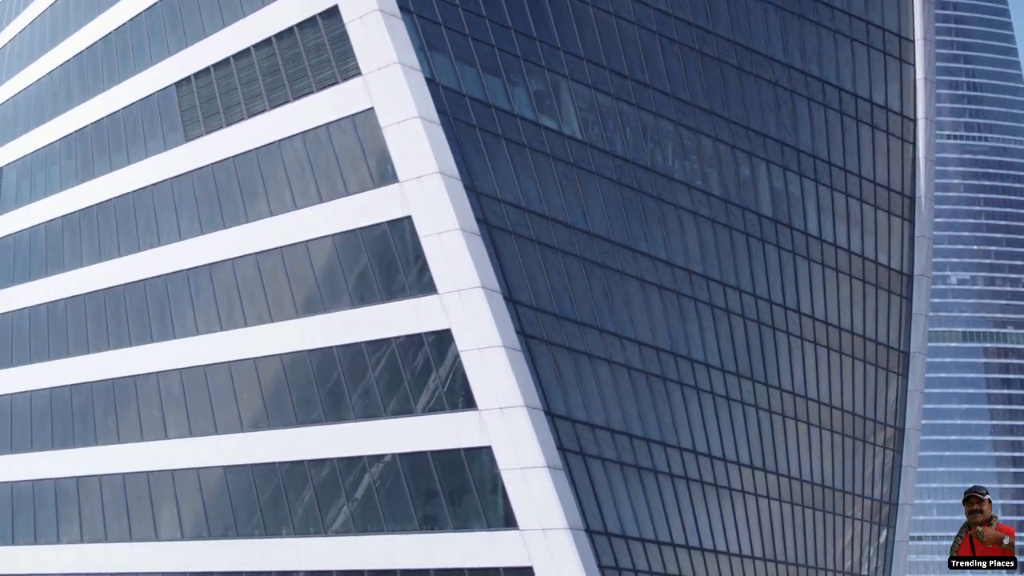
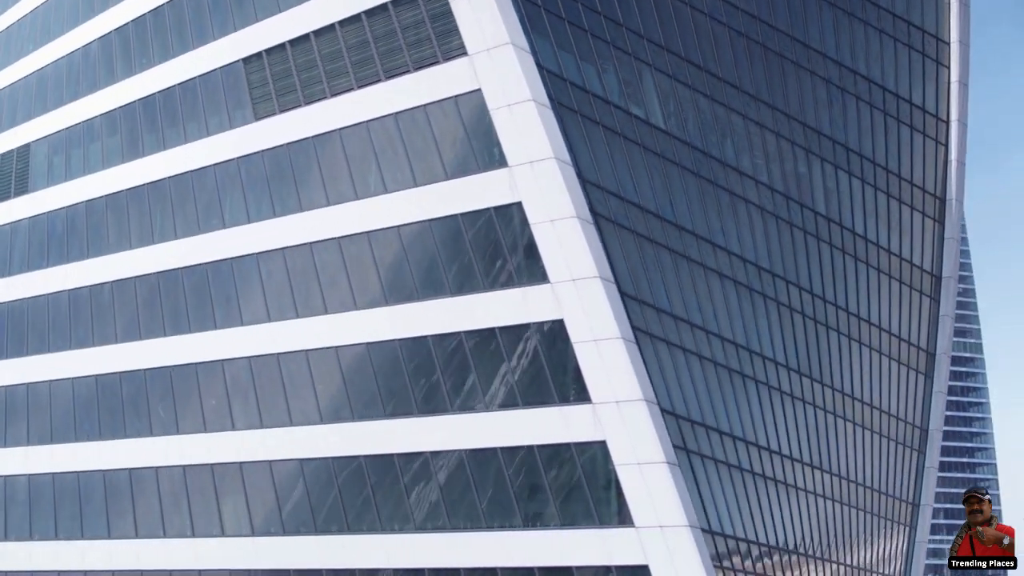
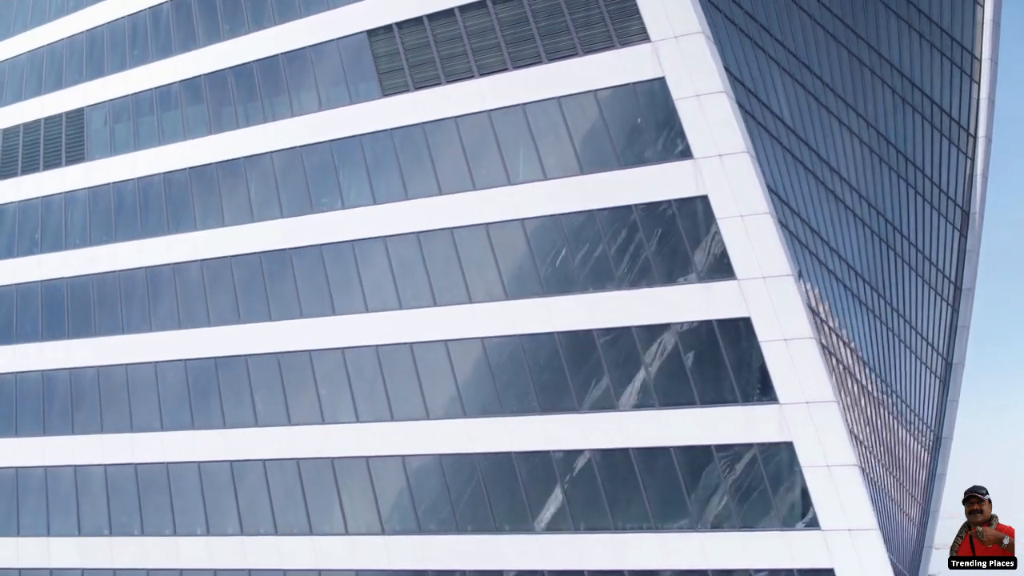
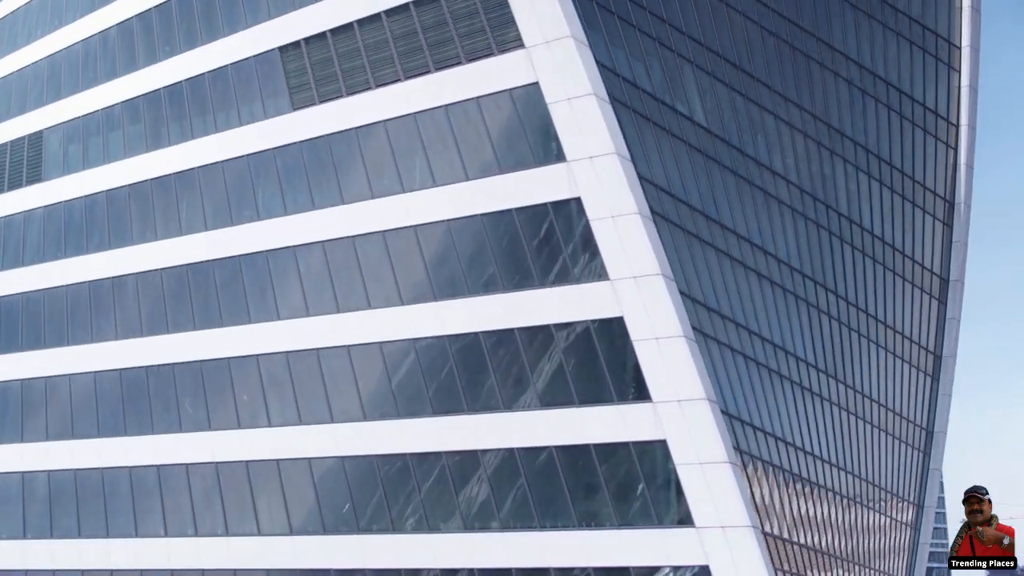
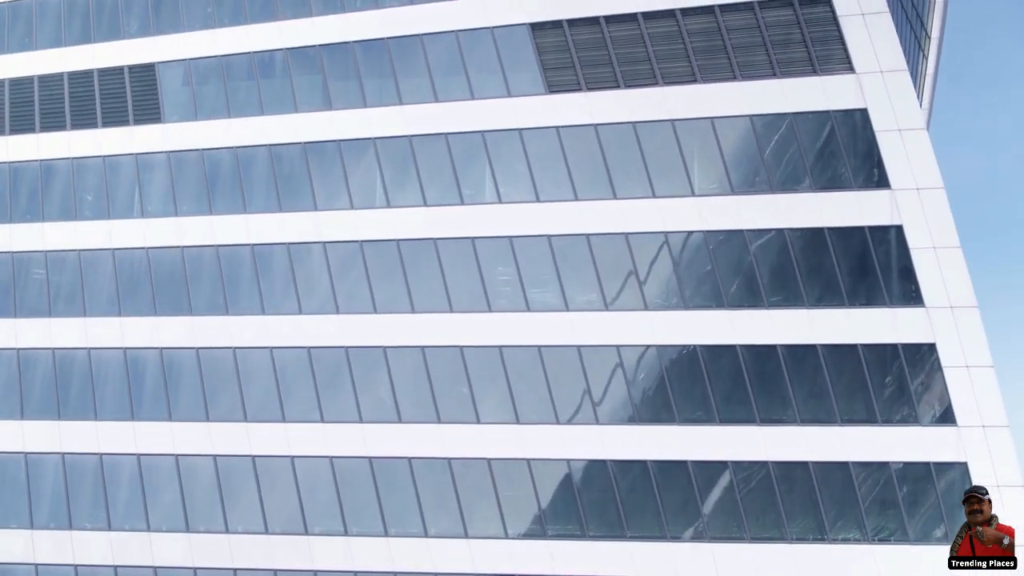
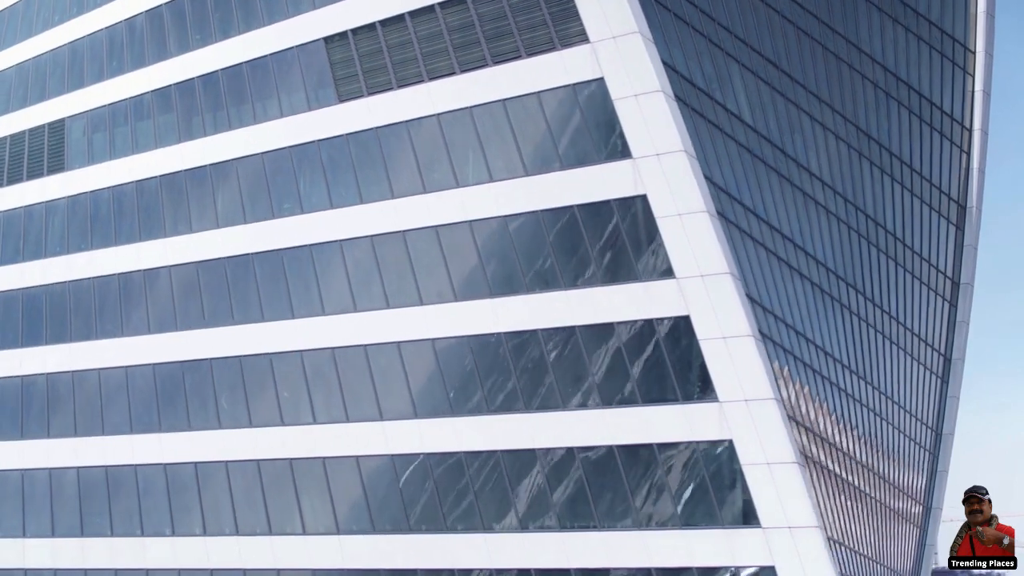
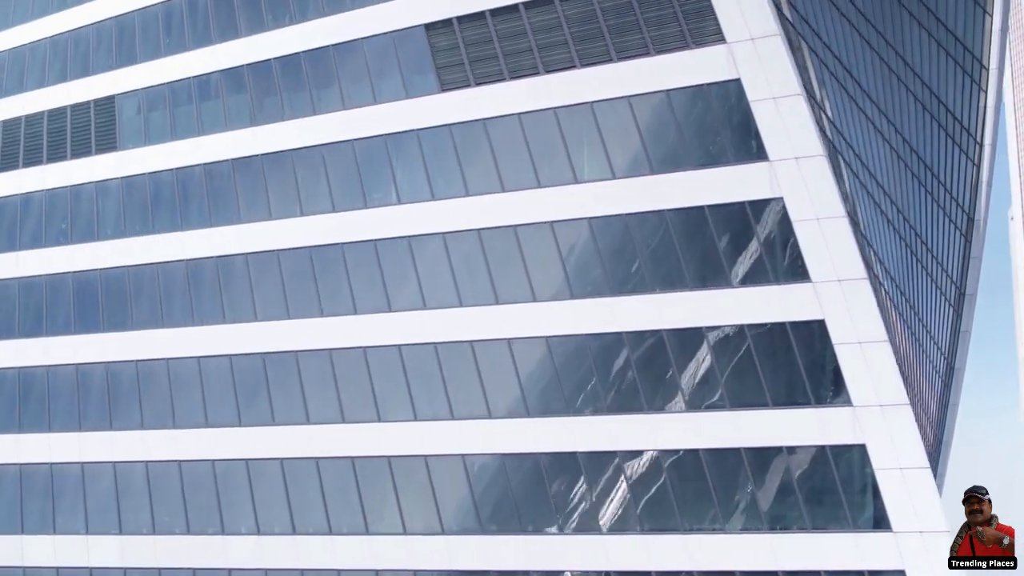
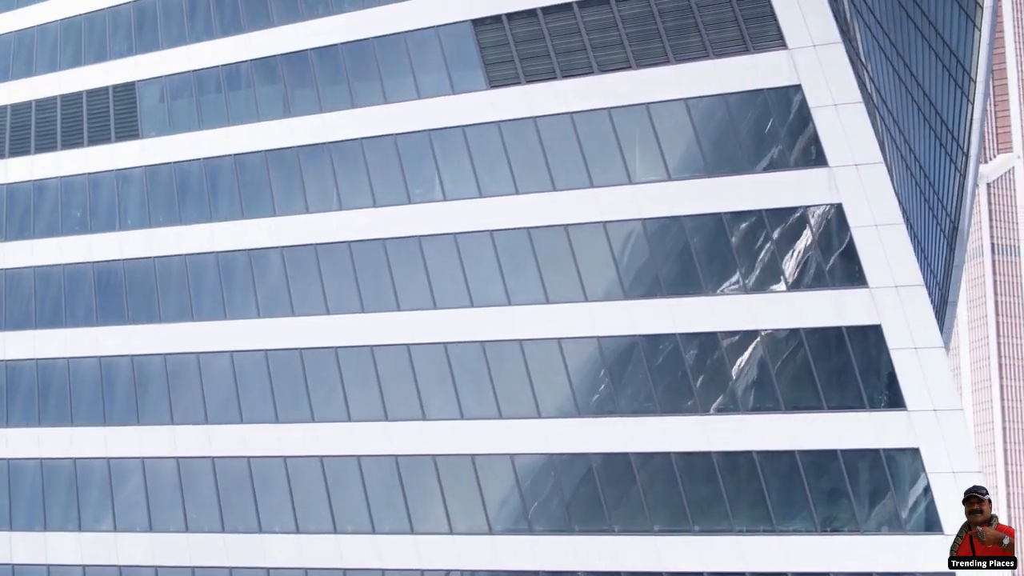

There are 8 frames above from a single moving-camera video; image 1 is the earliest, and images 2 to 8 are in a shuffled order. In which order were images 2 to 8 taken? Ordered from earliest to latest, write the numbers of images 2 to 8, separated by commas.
2, 4, 6, 3, 7, 8, 5
